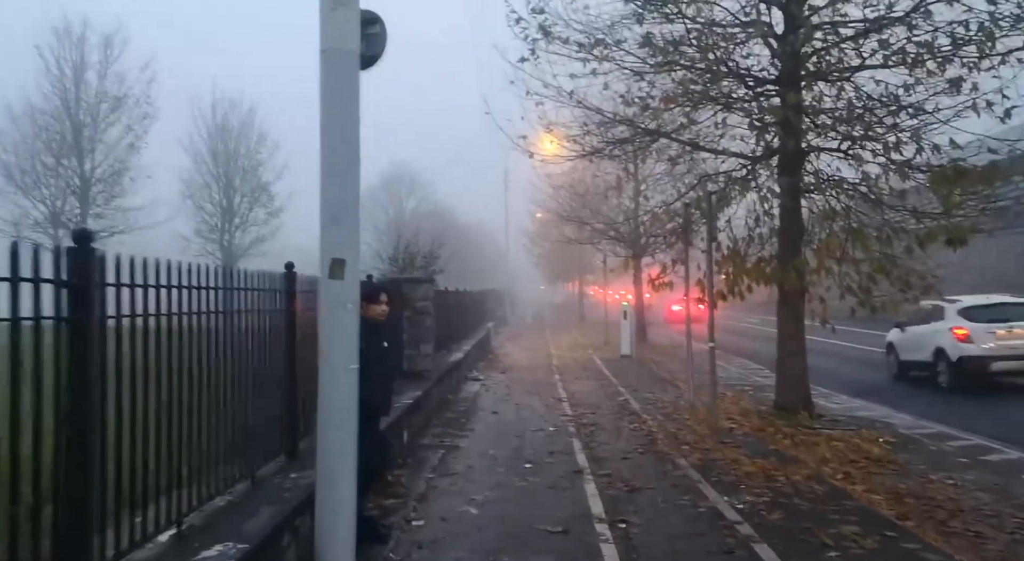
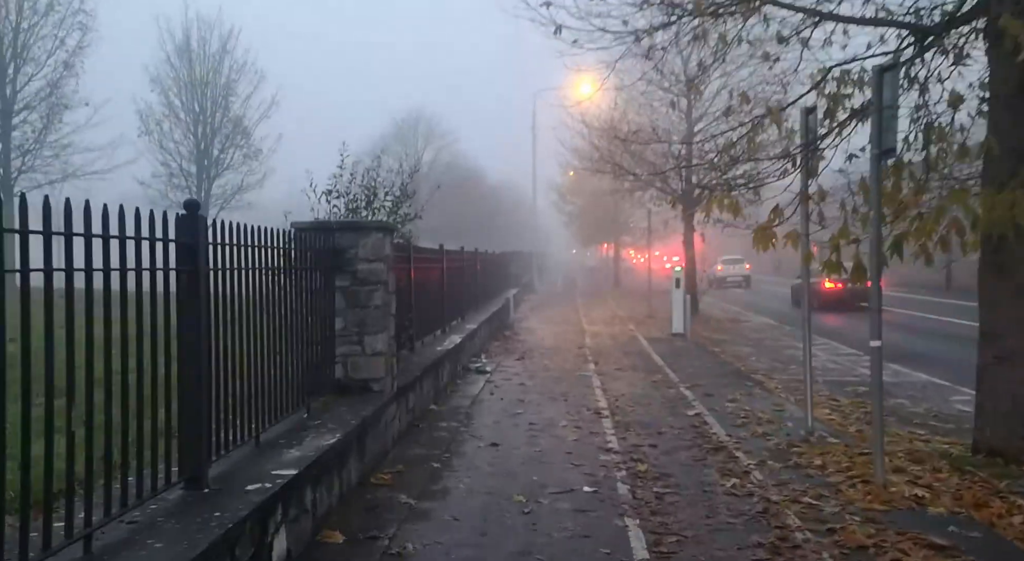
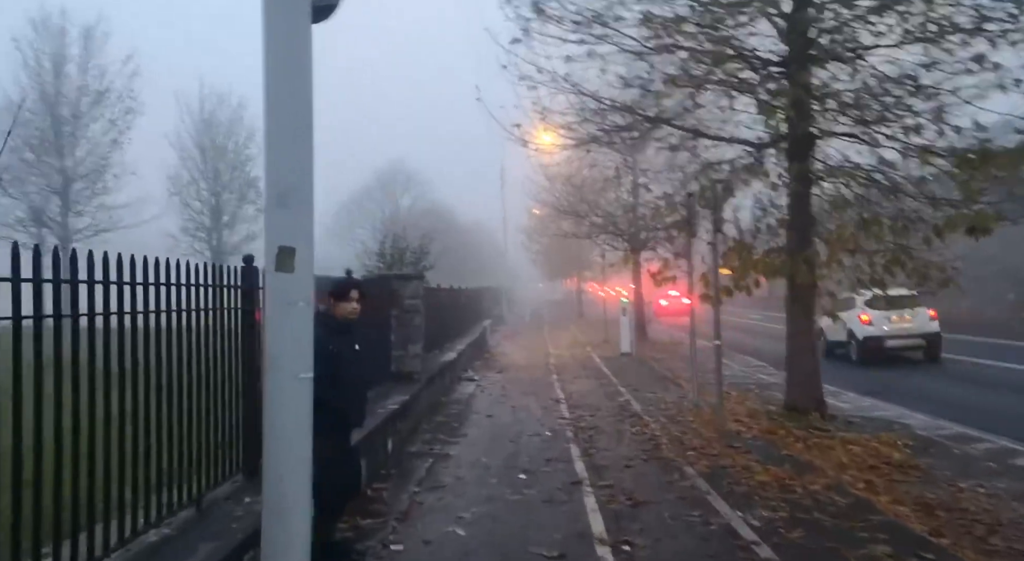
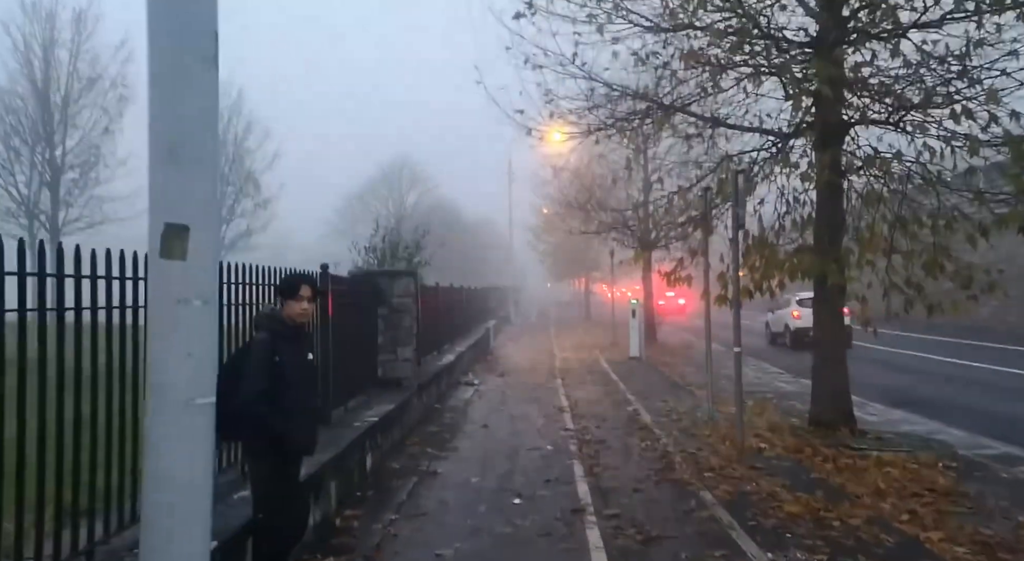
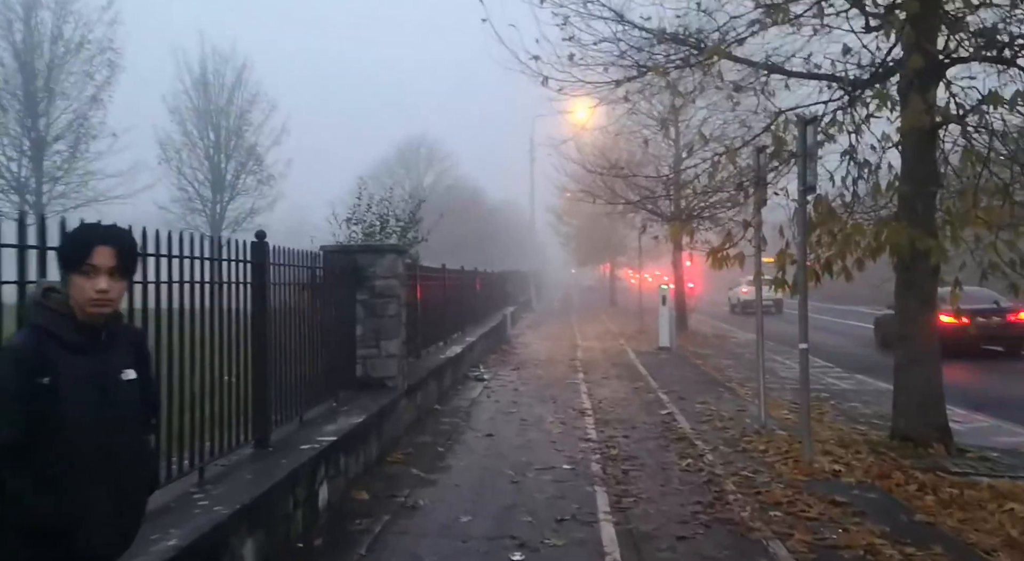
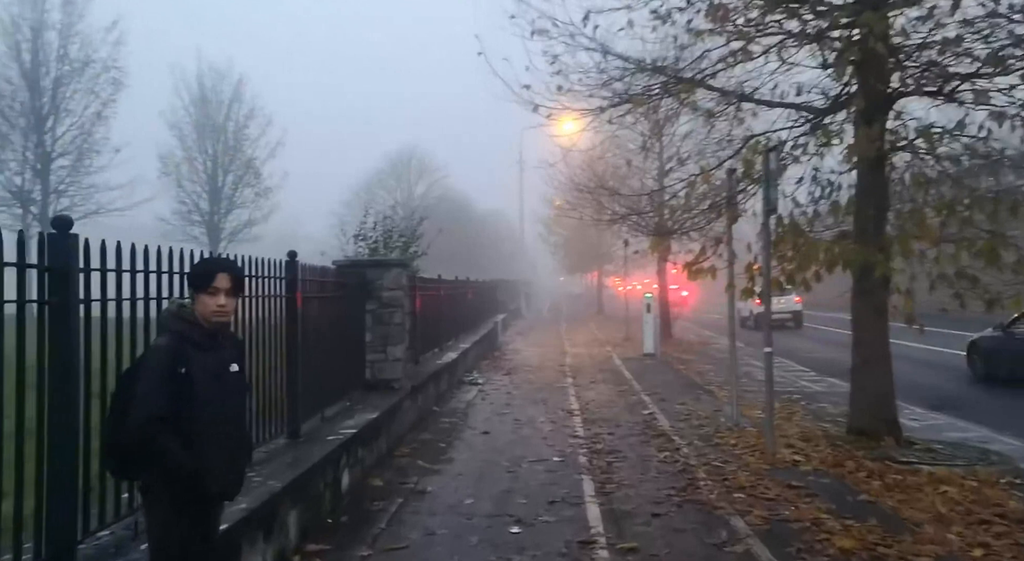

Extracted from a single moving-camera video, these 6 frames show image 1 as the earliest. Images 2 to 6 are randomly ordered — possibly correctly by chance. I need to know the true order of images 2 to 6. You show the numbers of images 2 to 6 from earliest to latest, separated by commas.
3, 4, 6, 5, 2
